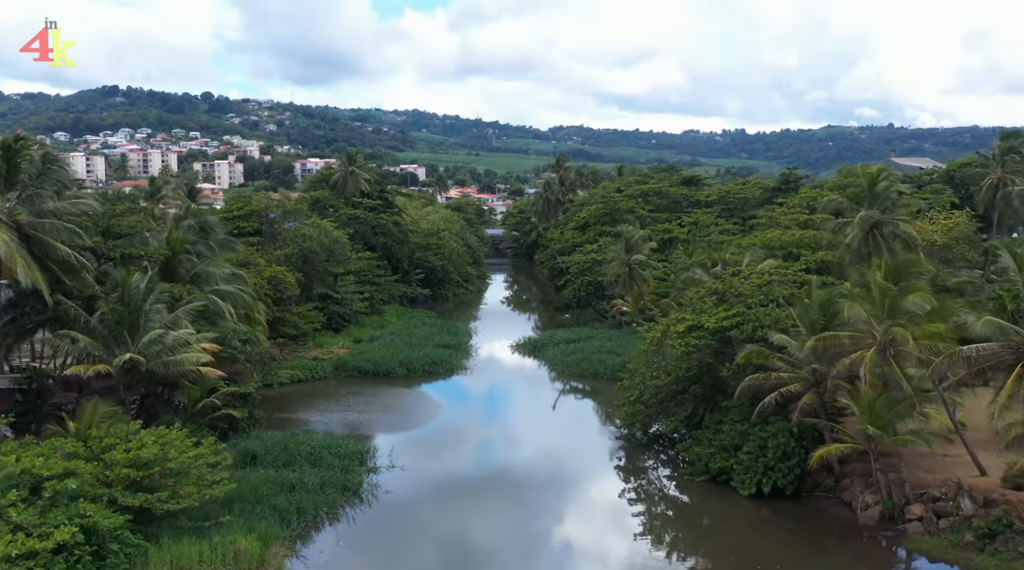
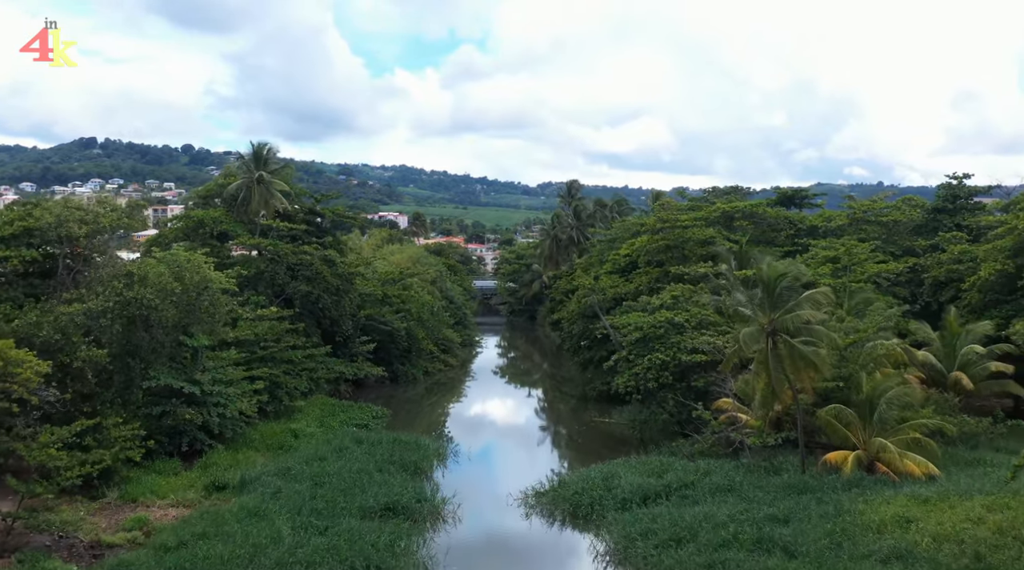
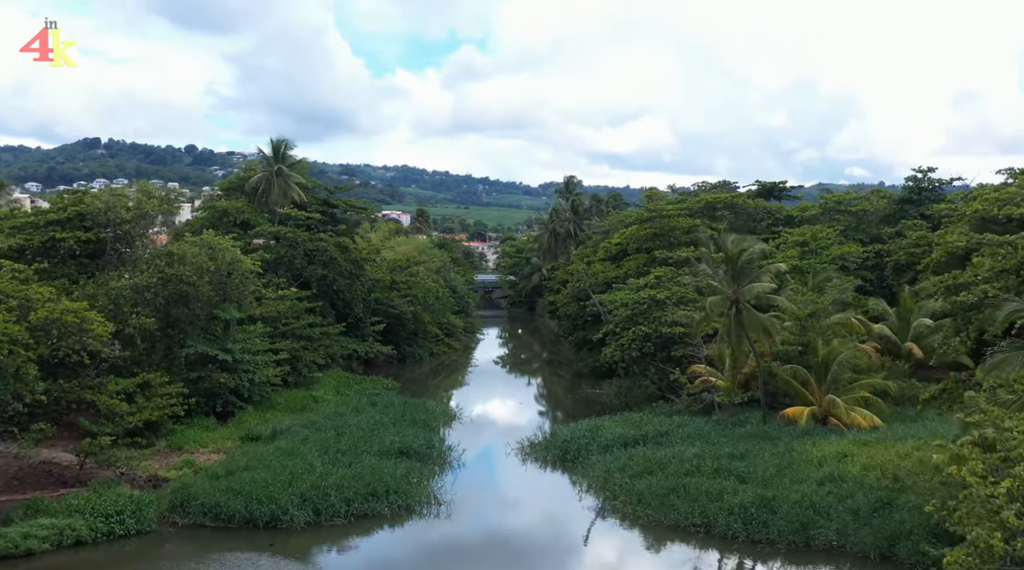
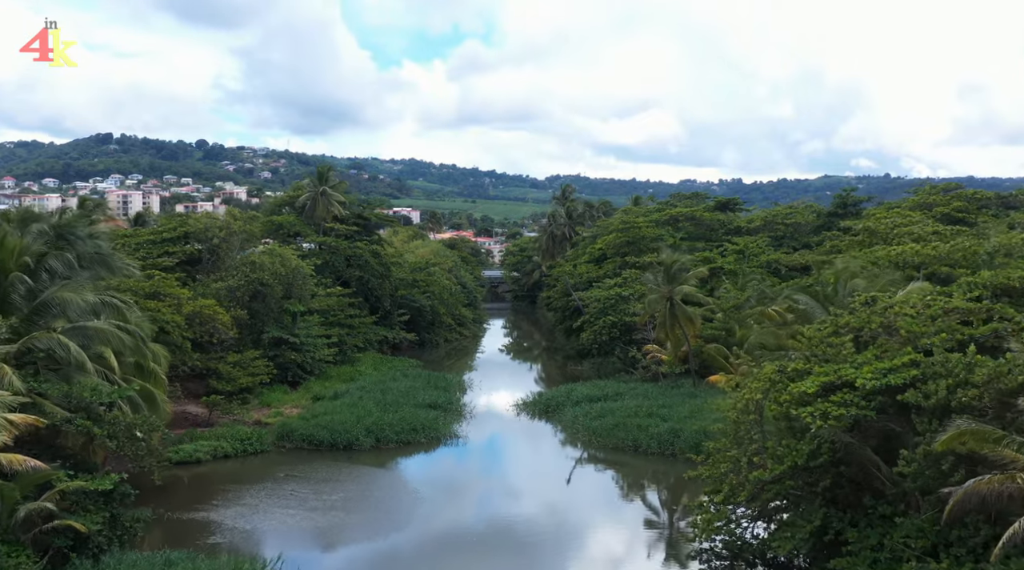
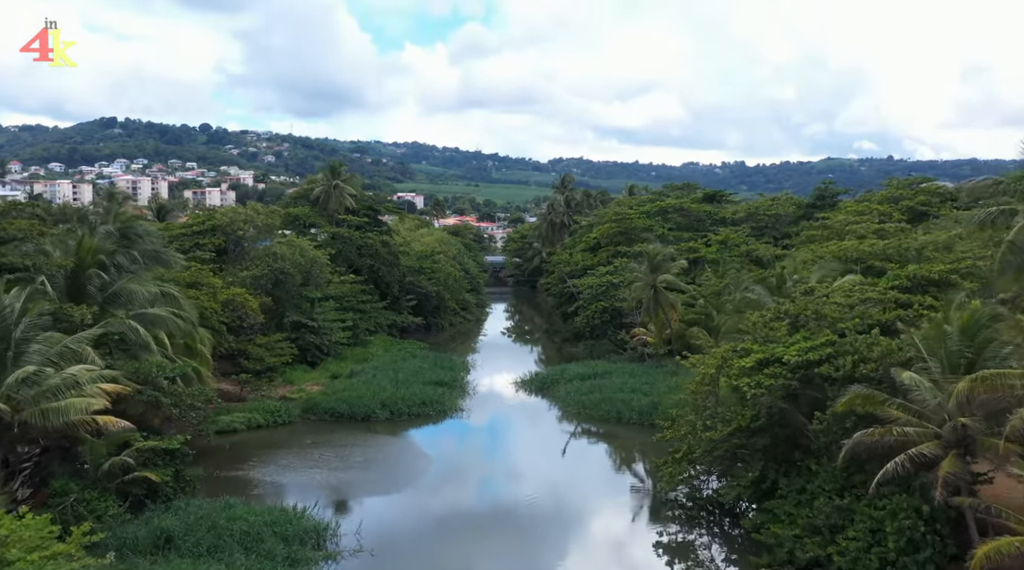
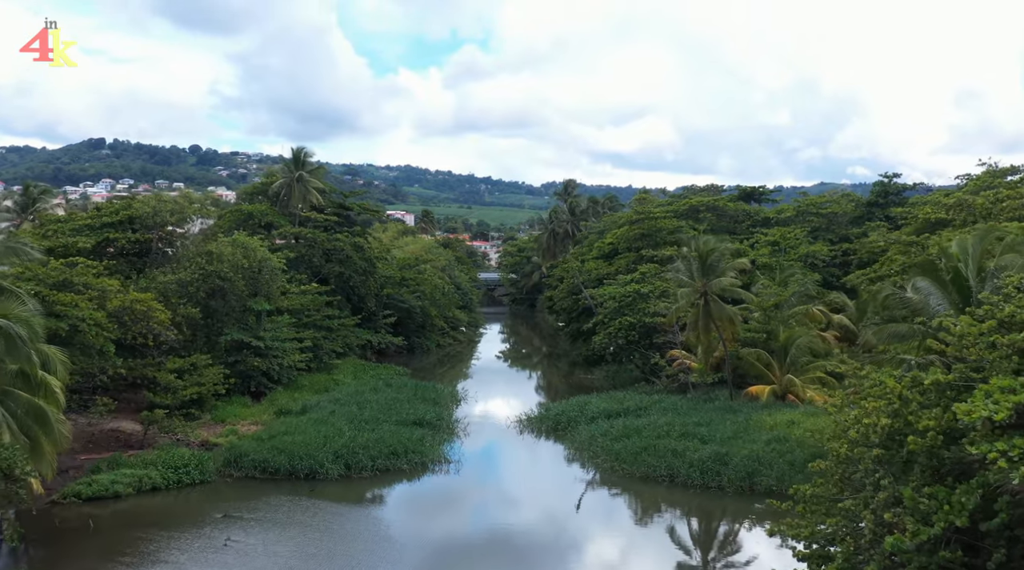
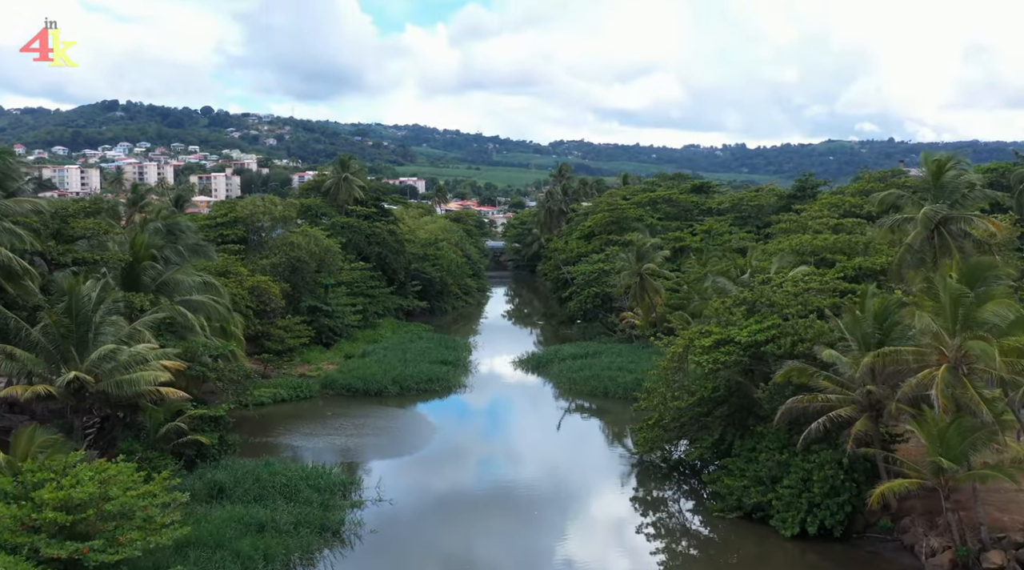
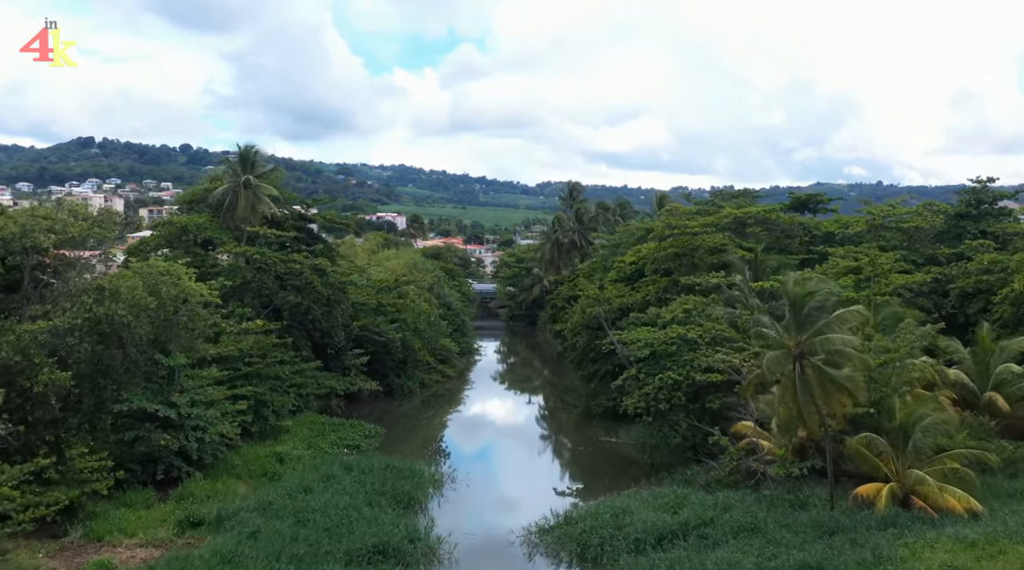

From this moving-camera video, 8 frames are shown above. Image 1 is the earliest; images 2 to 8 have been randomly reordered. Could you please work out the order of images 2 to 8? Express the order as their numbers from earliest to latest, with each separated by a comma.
7, 5, 4, 6, 3, 2, 8
